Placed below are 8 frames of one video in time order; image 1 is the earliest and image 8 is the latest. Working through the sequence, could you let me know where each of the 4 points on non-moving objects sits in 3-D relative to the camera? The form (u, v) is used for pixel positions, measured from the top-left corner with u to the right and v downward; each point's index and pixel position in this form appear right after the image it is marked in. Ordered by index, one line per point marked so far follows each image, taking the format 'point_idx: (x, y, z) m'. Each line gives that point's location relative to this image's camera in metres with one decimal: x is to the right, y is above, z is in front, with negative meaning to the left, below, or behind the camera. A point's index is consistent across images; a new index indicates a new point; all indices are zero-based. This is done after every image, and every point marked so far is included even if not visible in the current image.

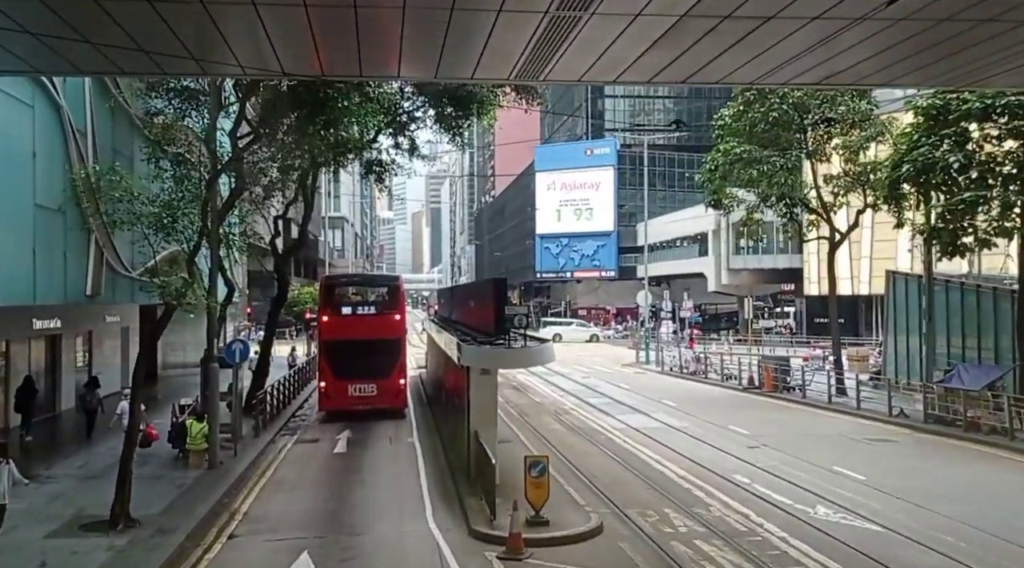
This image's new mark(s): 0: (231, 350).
0: (-5.8, -1.4, +16.2) m
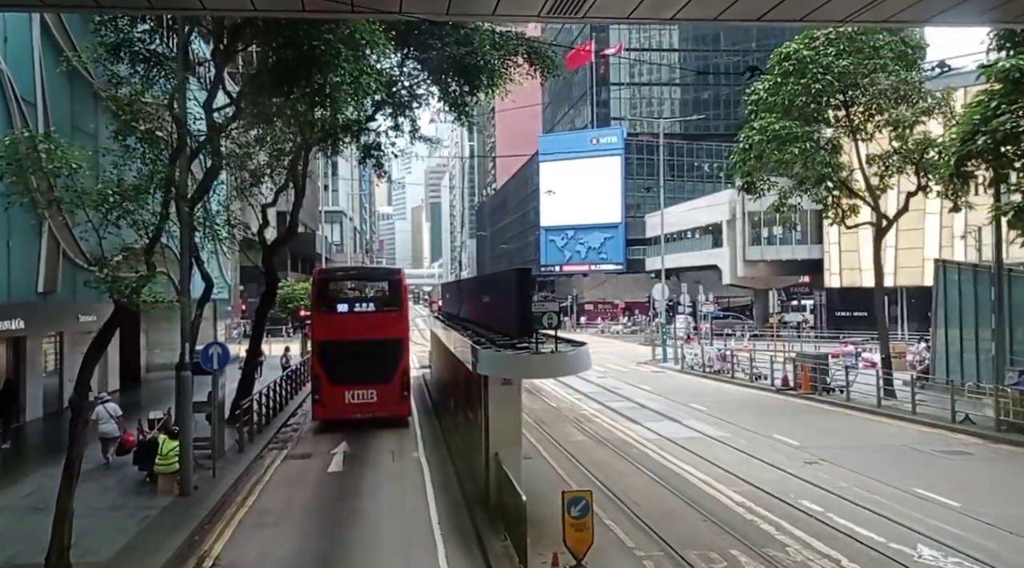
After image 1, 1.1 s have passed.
0: (-5.4, -1.3, +14.0) m
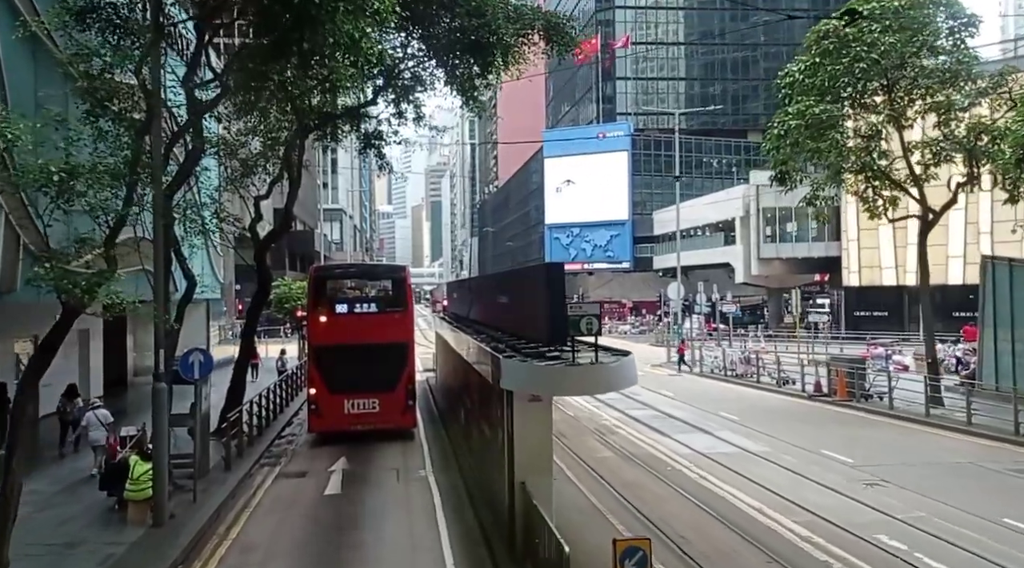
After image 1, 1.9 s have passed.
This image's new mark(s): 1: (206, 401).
0: (-5.1, -1.2, +12.4) m
1: (-5.5, -2.1, +14.0) m
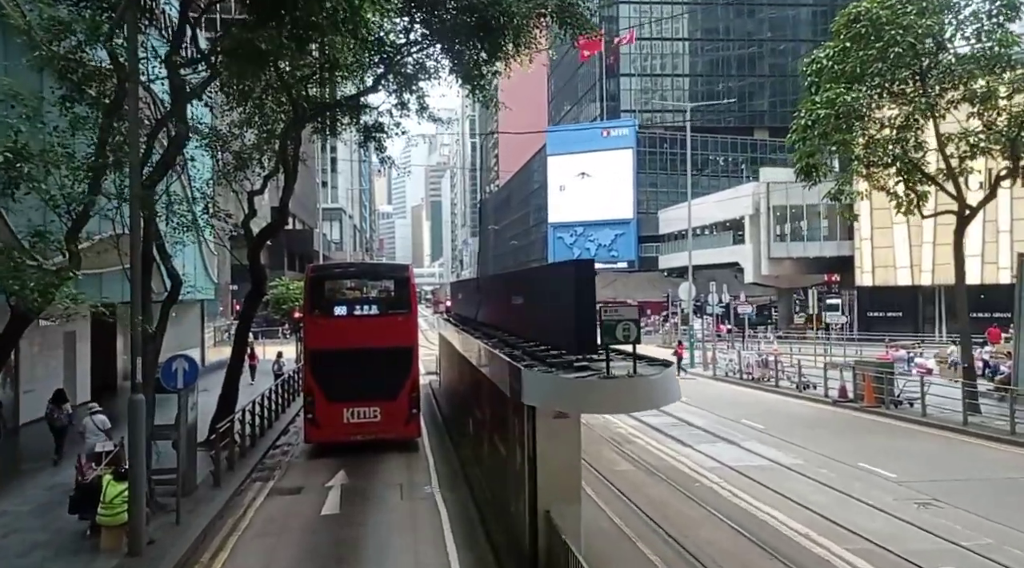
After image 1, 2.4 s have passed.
0: (-4.9, -1.2, +11.2) m
1: (-5.3, -2.1, +12.9) m
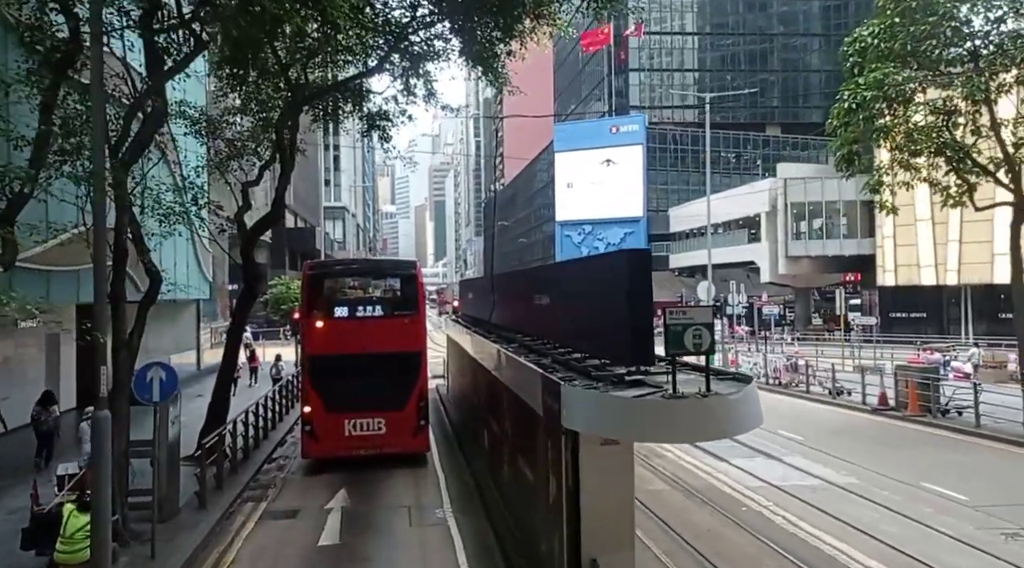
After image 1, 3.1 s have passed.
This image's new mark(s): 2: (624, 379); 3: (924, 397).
0: (-4.6, -1.2, +9.8) m
1: (-4.9, -2.1, +11.4) m
2: (+0.9, -0.8, +6.4) m
3: (+9.7, -2.7, +18.6) m
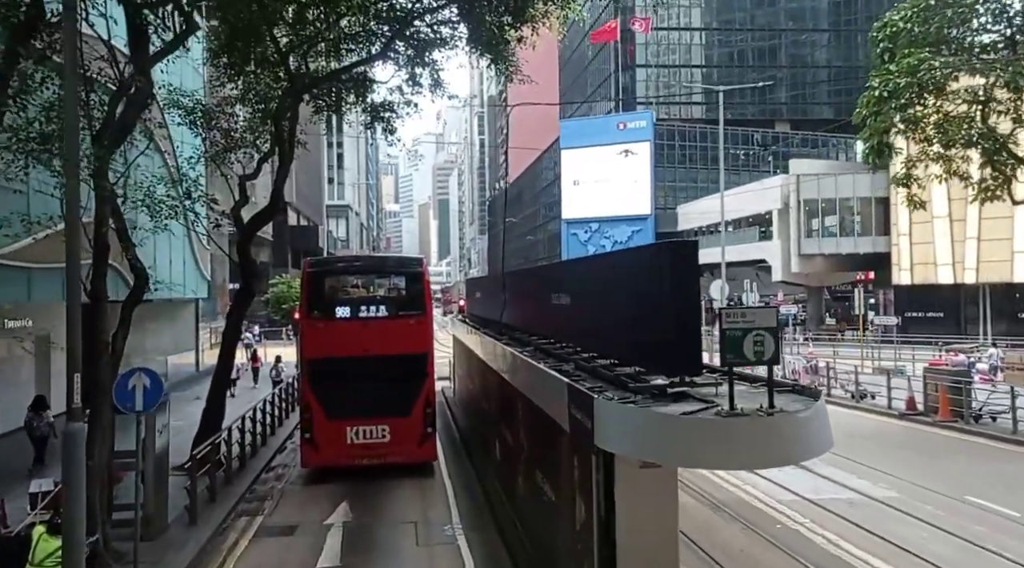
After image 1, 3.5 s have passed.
0: (-4.4, -1.2, +8.9) m
1: (-4.7, -2.0, +10.6) m
2: (+1.1, -0.8, +5.5) m
3: (+10.0, -2.6, +17.7) m
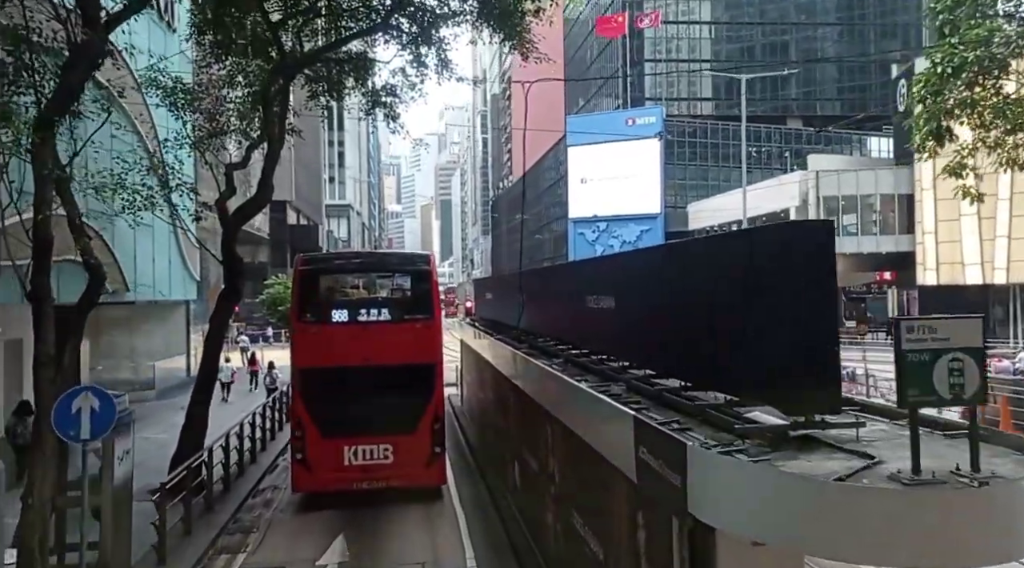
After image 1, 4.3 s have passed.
0: (-4.1, -1.2, +7.3) m
1: (-4.4, -2.0, +8.9) m
2: (+1.4, -0.7, +3.9) m
3: (+10.3, -2.6, +16.0) m
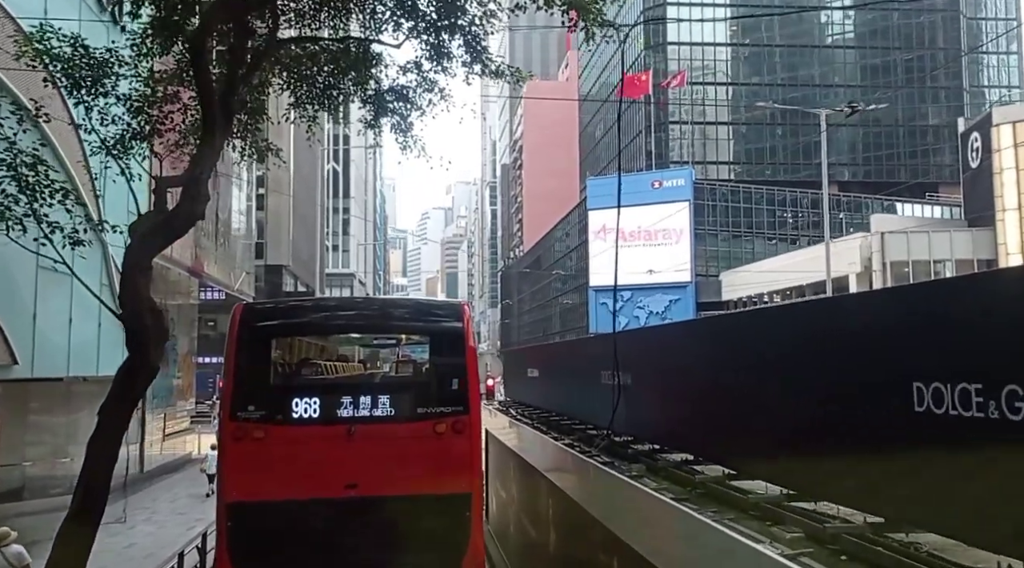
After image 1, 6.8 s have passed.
0: (-3.3, -1.3, +2.0) m
1: (-3.6, -2.3, +3.6) m
2: (+2.2, -0.6, -1.3) m
3: (+11.1, -3.7, +10.5) m
